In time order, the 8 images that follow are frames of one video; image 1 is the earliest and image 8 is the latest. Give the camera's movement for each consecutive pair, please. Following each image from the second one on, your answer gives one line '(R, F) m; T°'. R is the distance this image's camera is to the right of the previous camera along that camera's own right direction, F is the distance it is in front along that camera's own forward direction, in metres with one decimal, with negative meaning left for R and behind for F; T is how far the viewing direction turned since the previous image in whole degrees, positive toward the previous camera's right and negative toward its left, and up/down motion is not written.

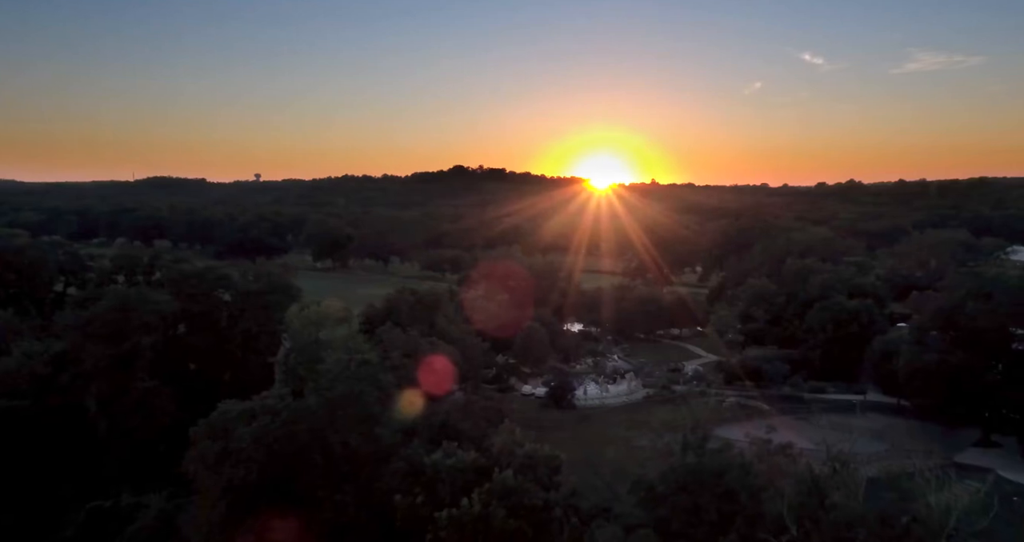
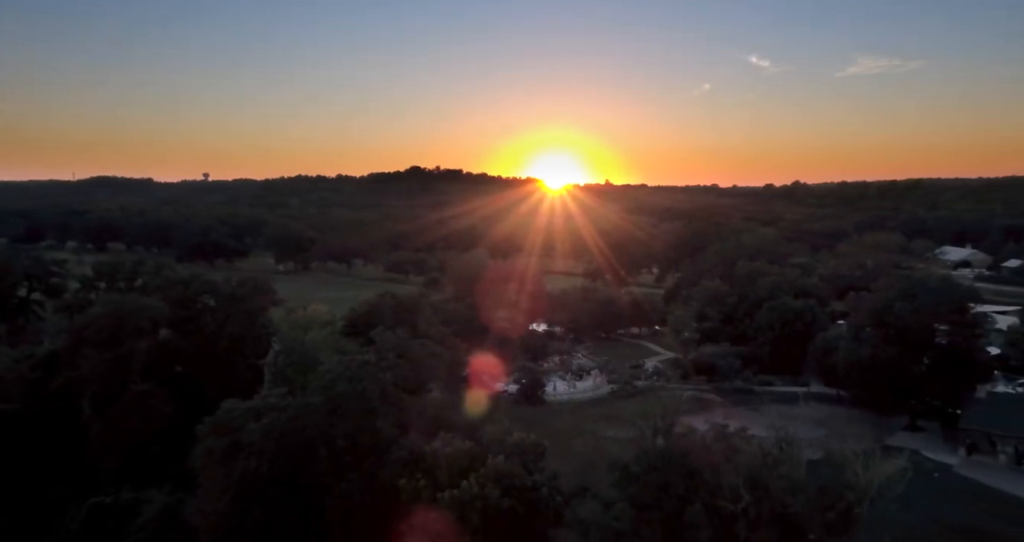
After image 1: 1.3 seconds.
(-0.7, -1.6) m; +4°
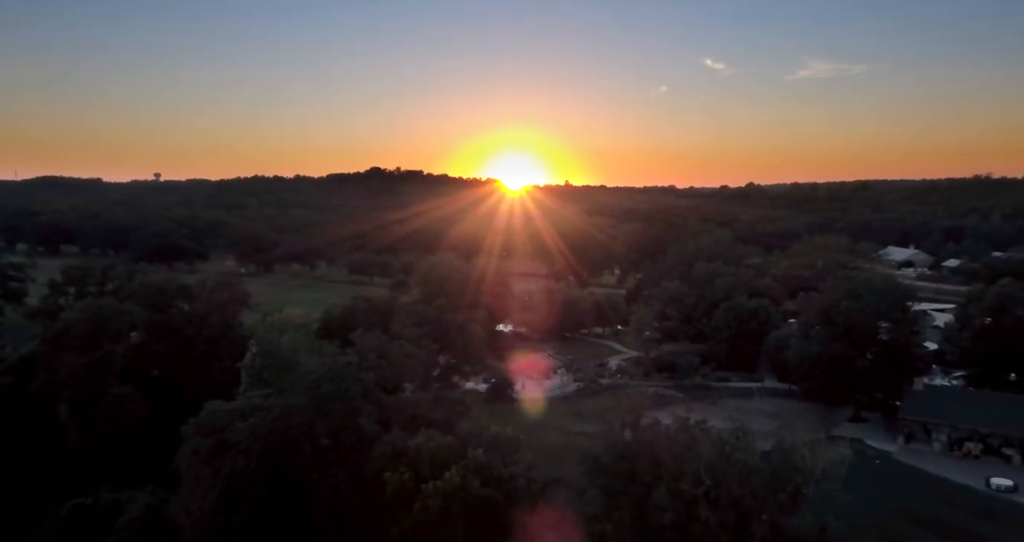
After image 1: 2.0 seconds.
(-0.4, -1.0) m; +3°
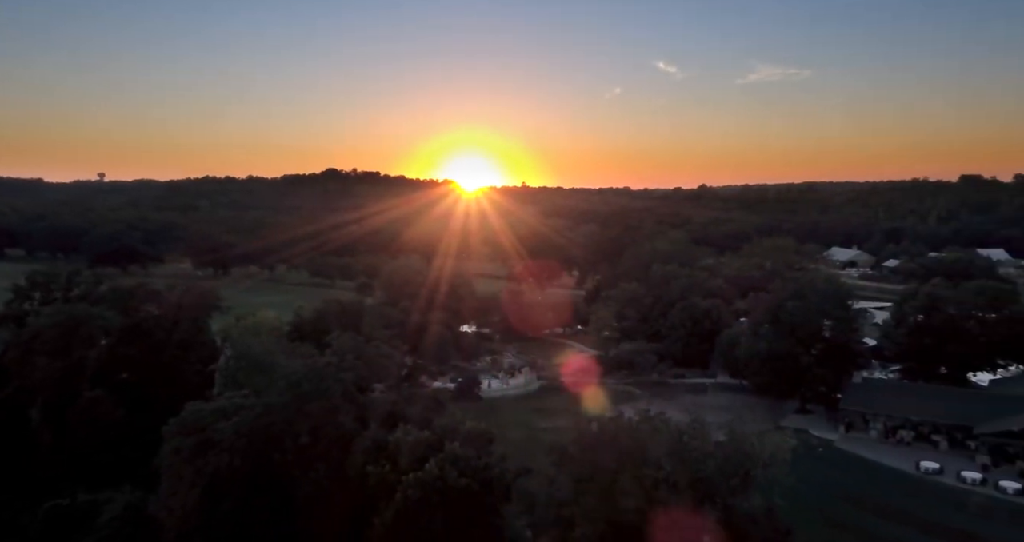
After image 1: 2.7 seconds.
(-0.4, -1.1) m; +3°
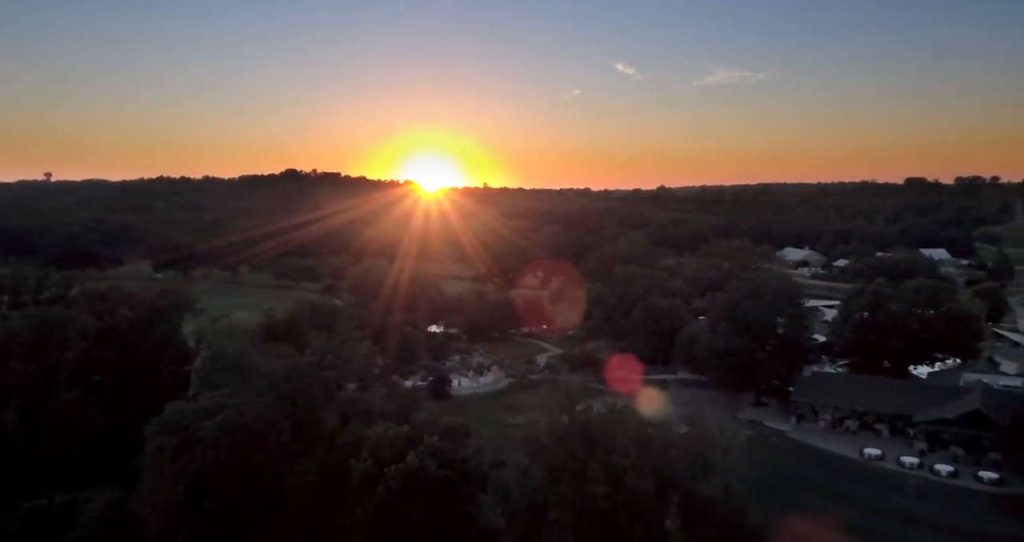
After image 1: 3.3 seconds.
(-0.3, -1.0) m; +3°
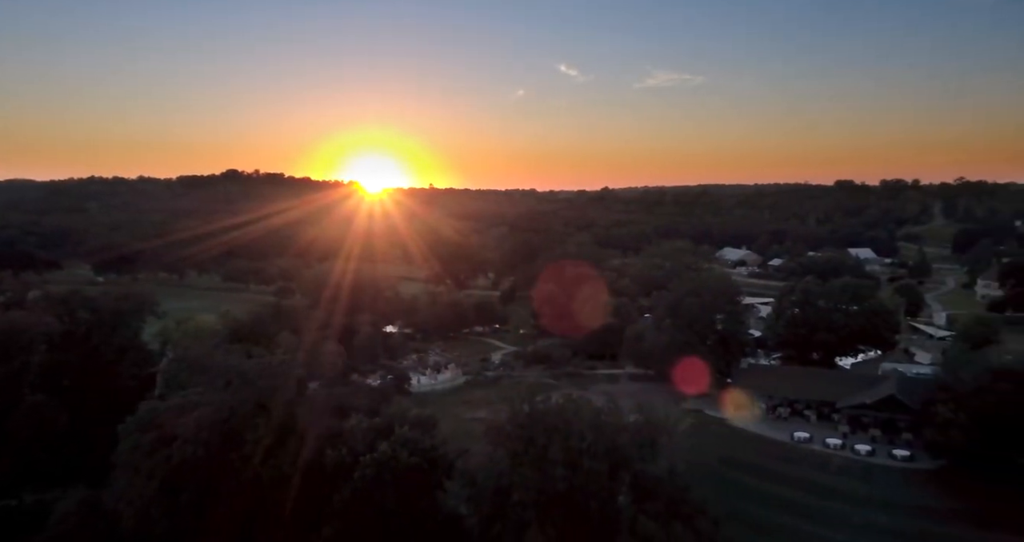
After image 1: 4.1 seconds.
(-0.5, -1.4) m; +4°
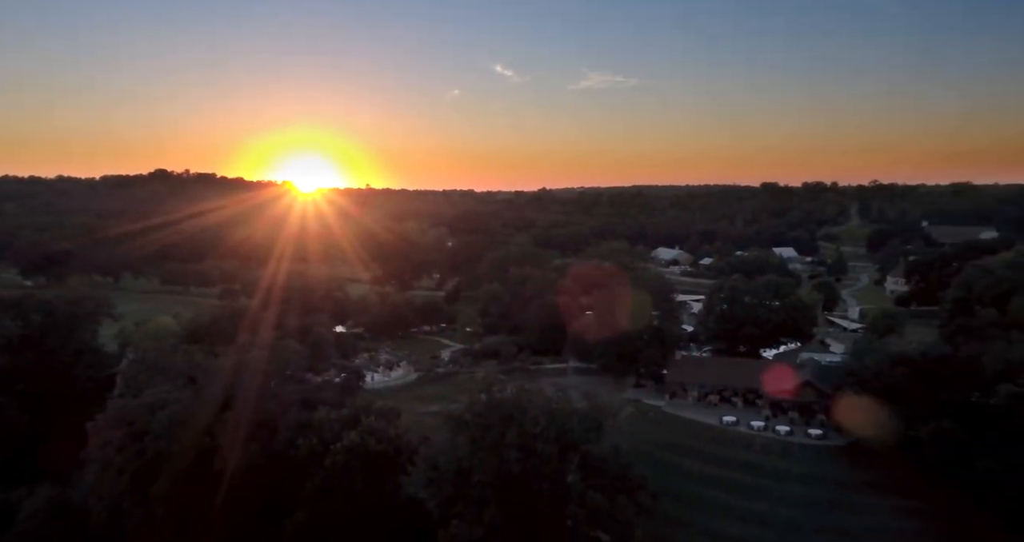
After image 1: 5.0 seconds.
(-0.6, -1.7) m; +5°
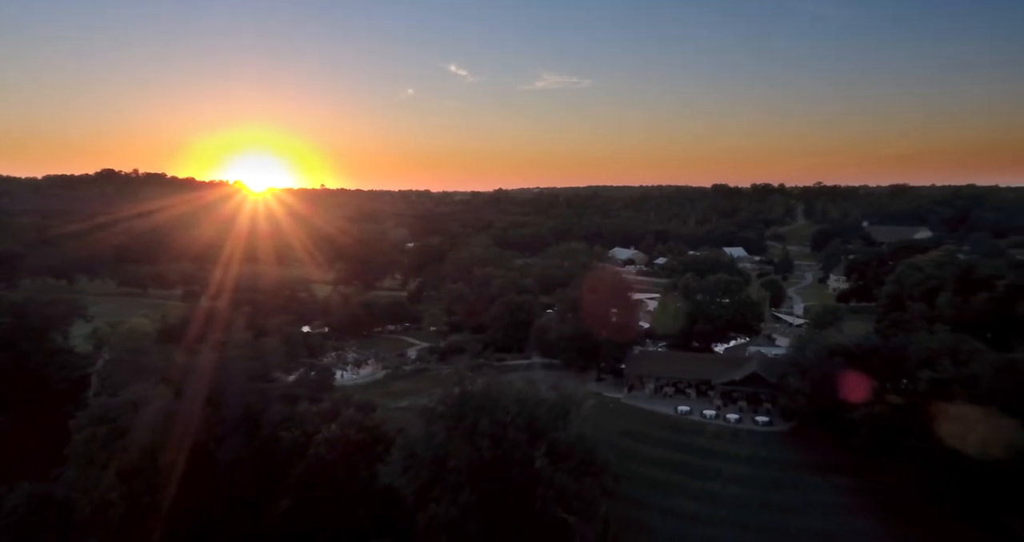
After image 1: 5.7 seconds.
(-0.4, -1.4) m; +3°
